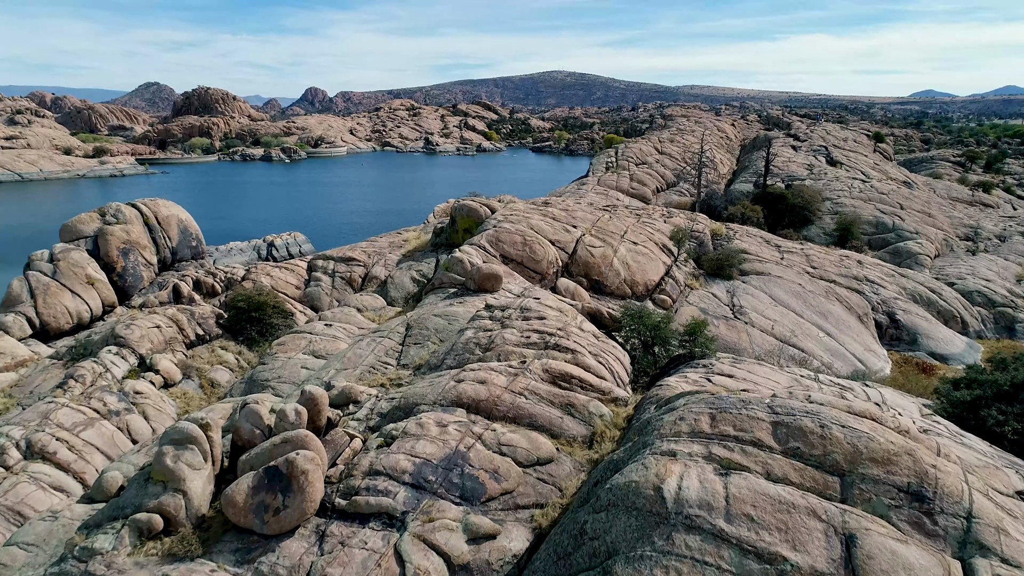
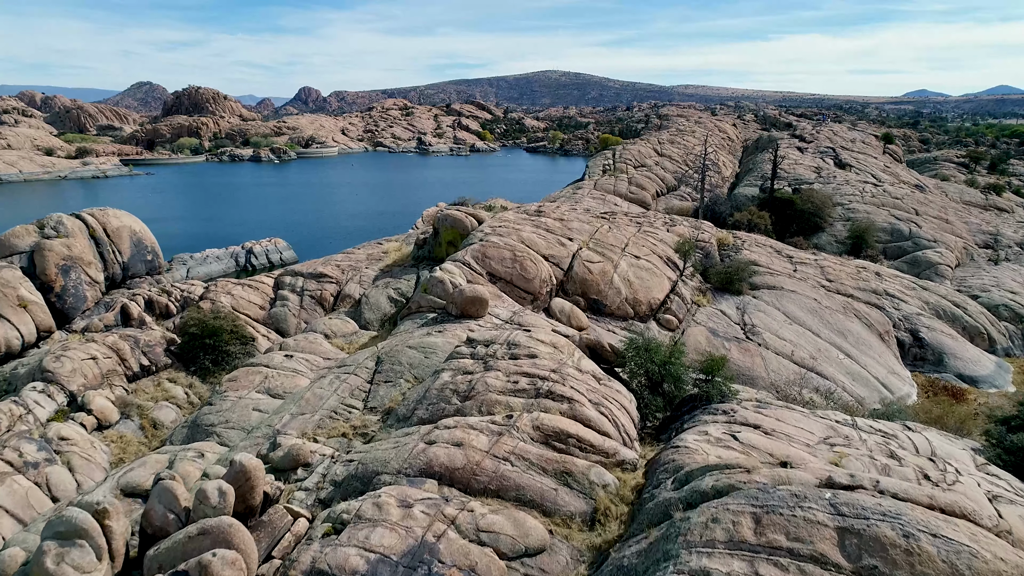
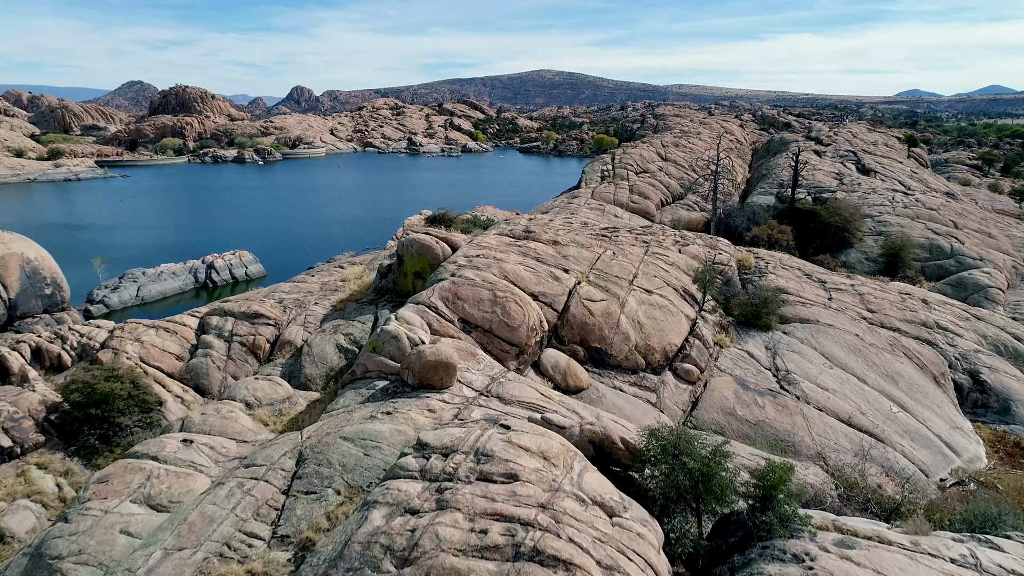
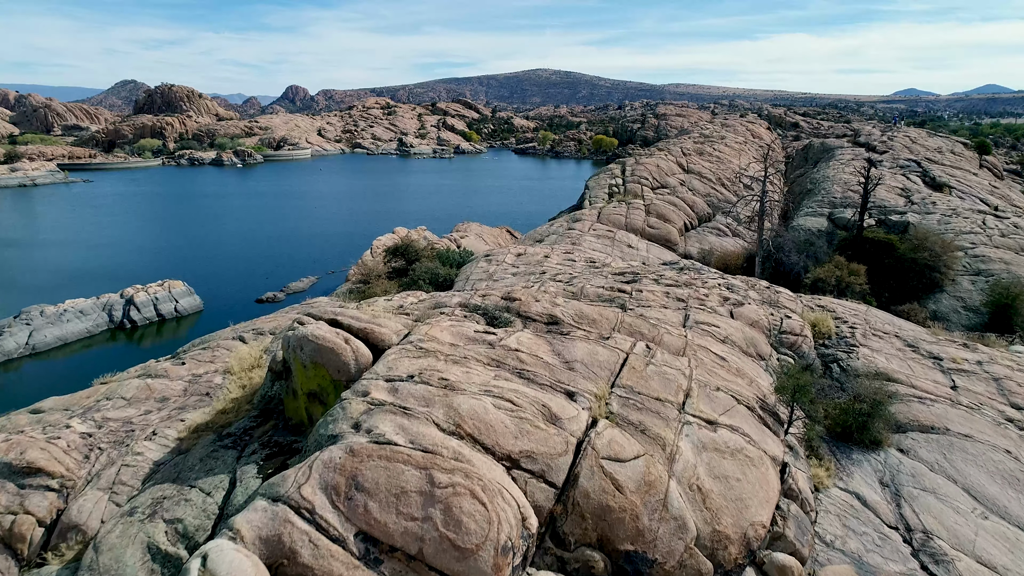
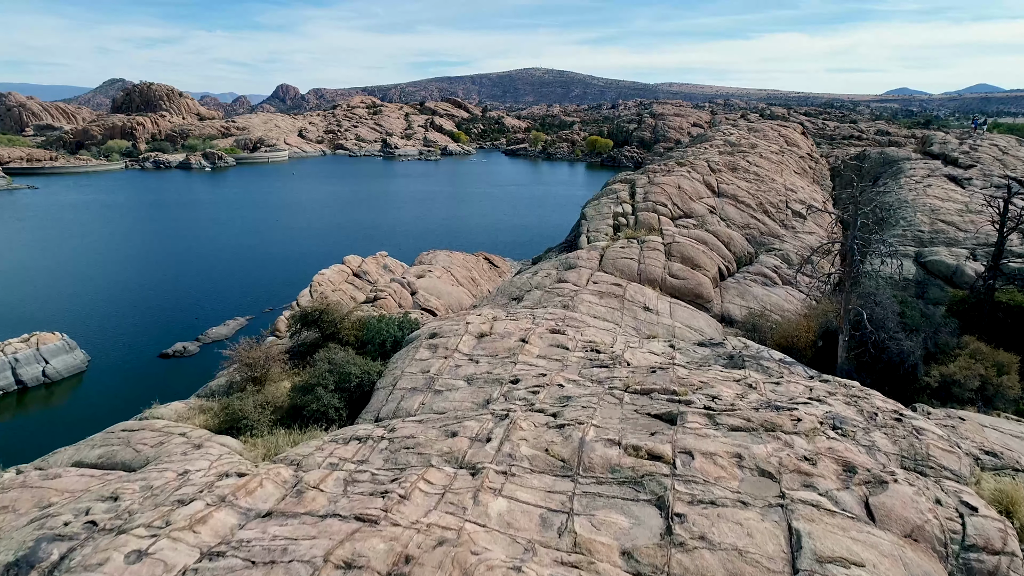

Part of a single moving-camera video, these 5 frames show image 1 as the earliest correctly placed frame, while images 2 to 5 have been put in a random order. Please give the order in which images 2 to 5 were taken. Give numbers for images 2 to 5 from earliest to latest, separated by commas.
2, 3, 4, 5
